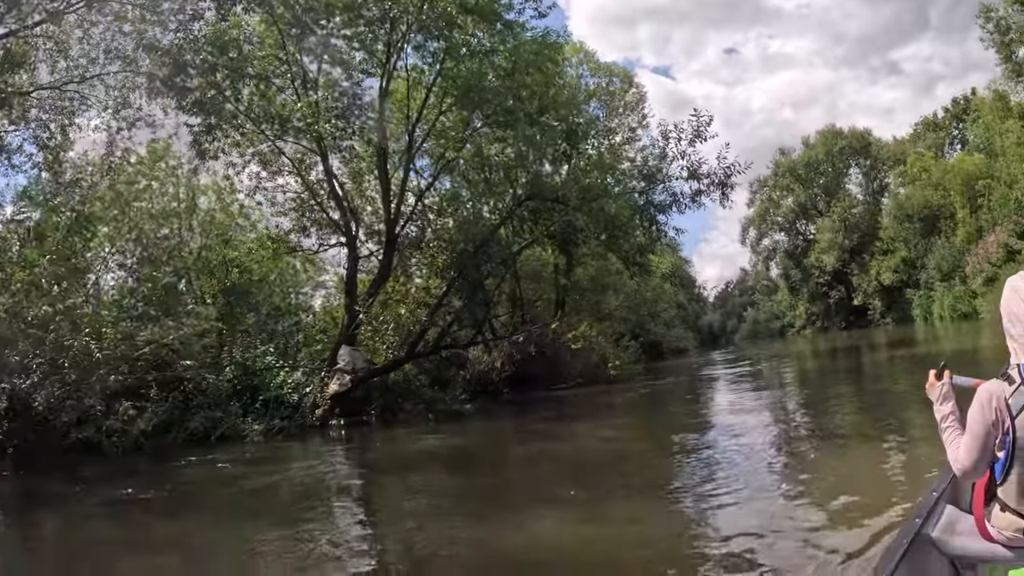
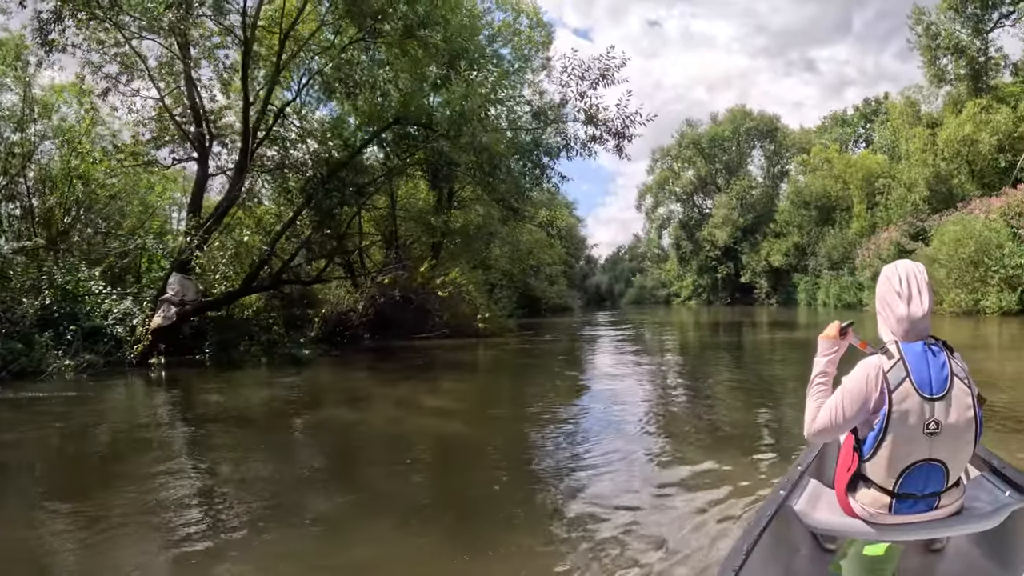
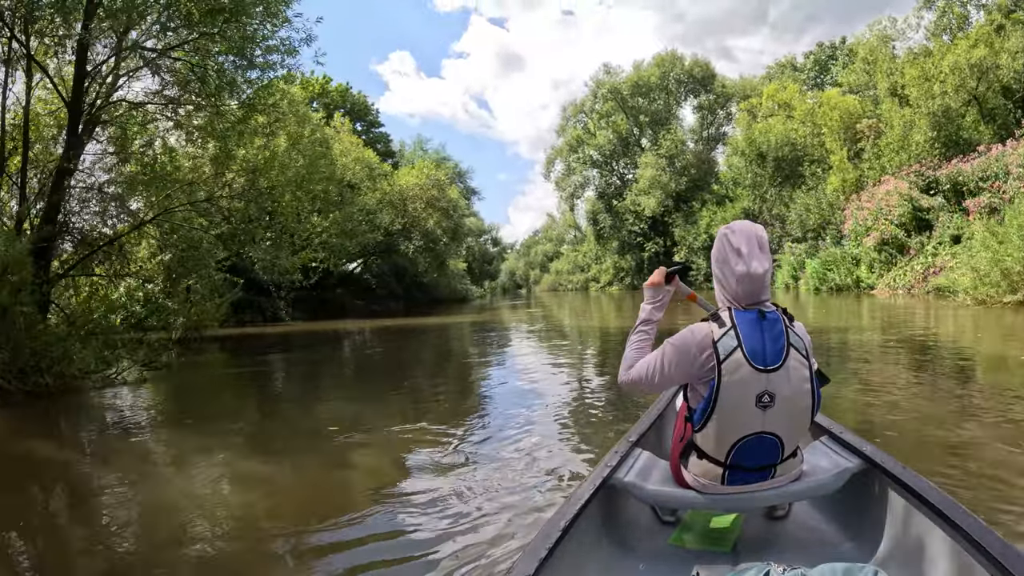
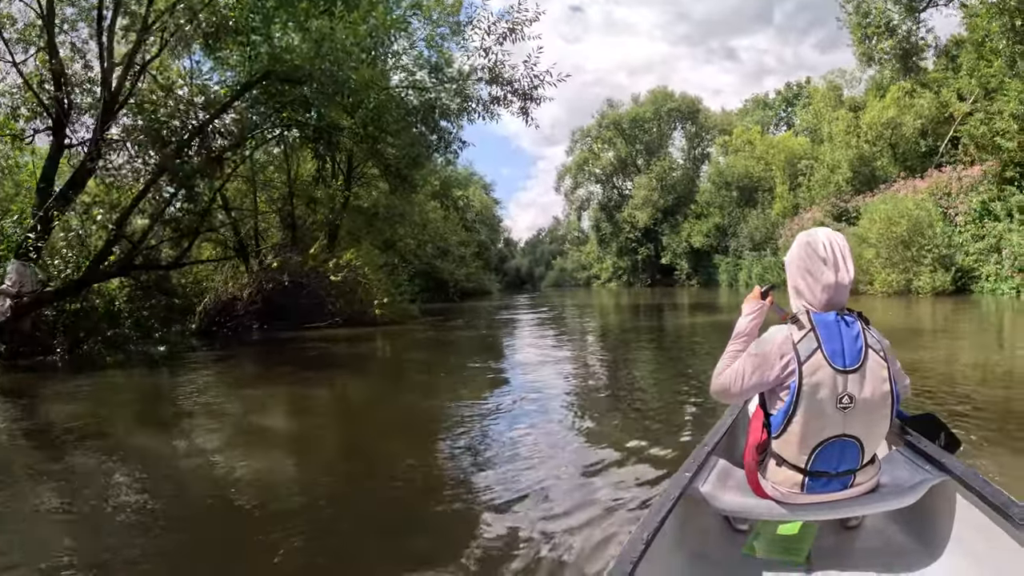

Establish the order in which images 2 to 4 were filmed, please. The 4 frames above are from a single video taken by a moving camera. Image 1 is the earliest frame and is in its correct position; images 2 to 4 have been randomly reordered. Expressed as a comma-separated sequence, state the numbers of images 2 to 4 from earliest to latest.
2, 4, 3
